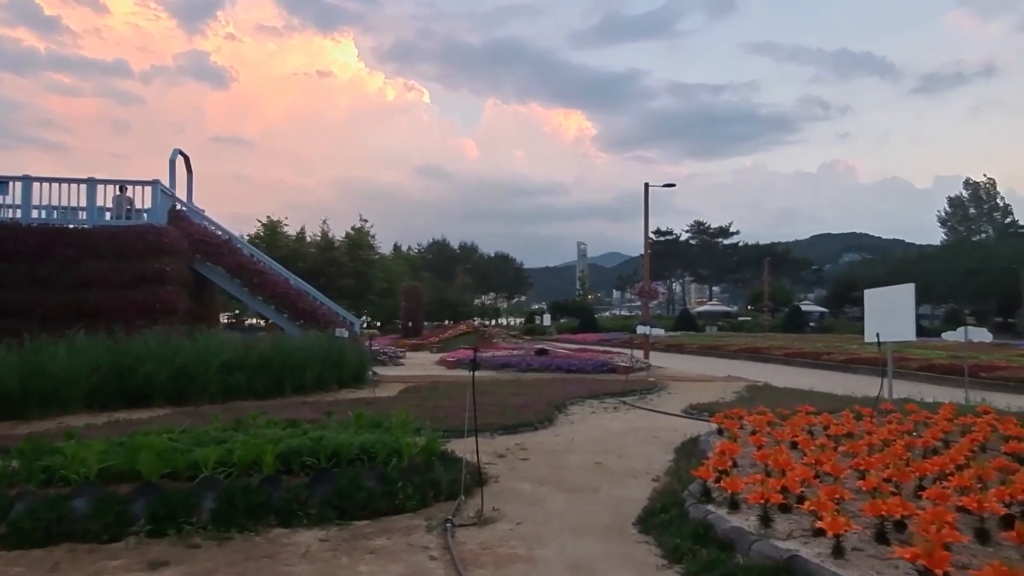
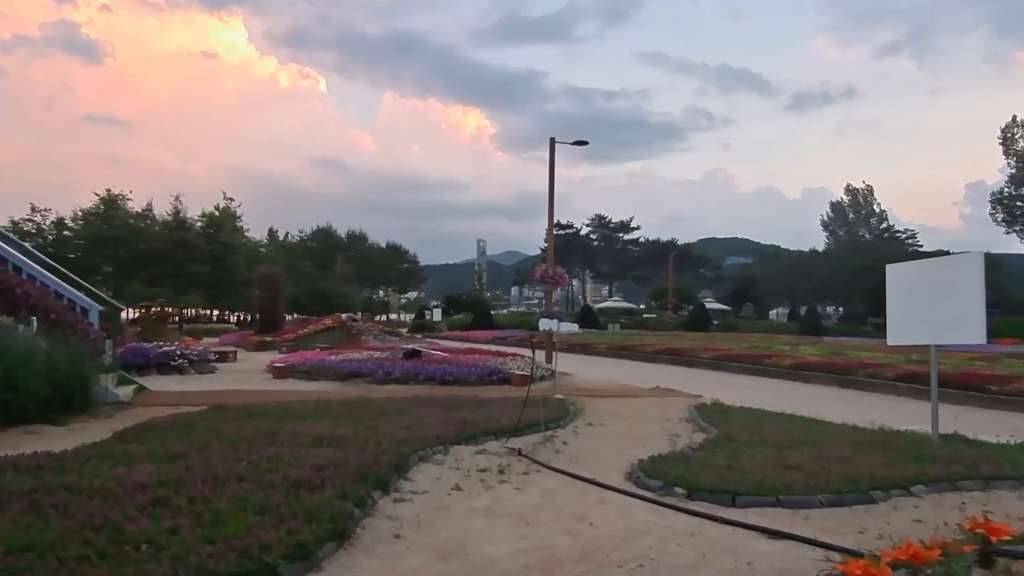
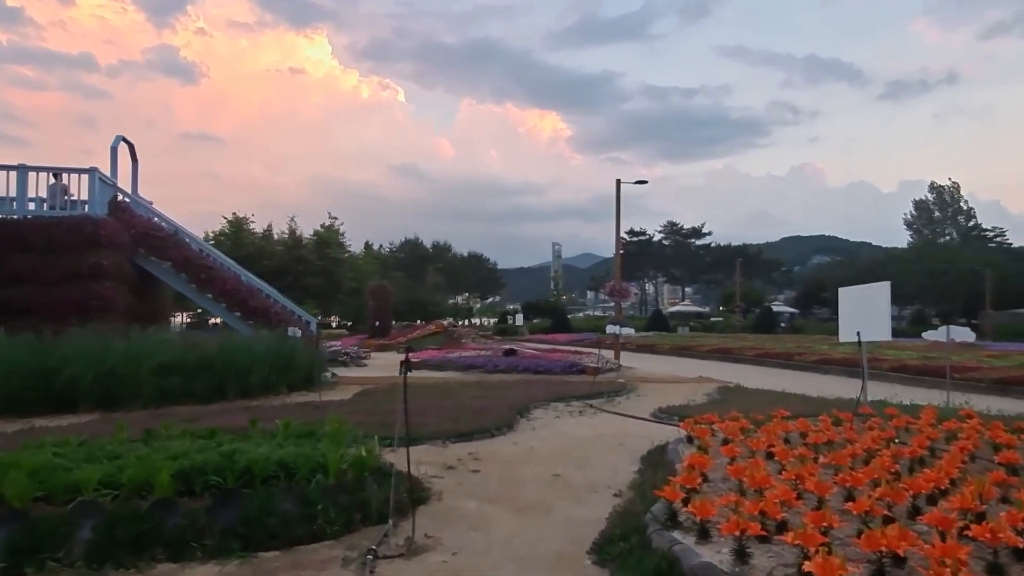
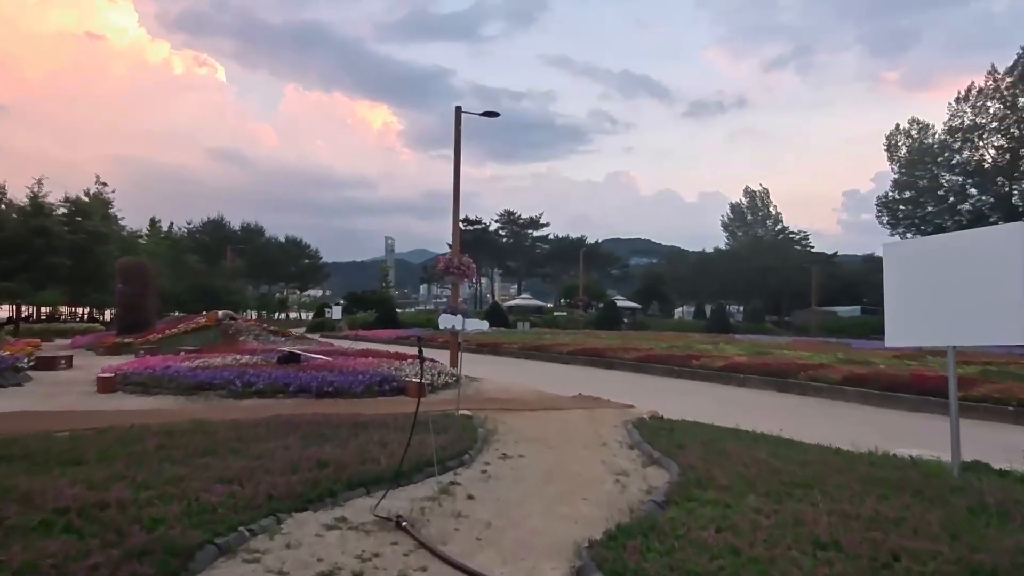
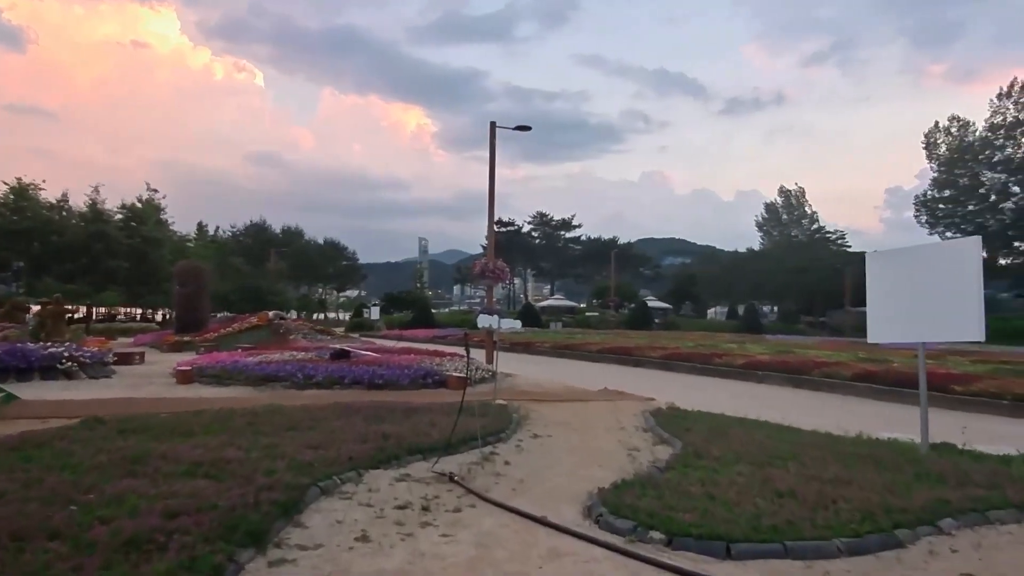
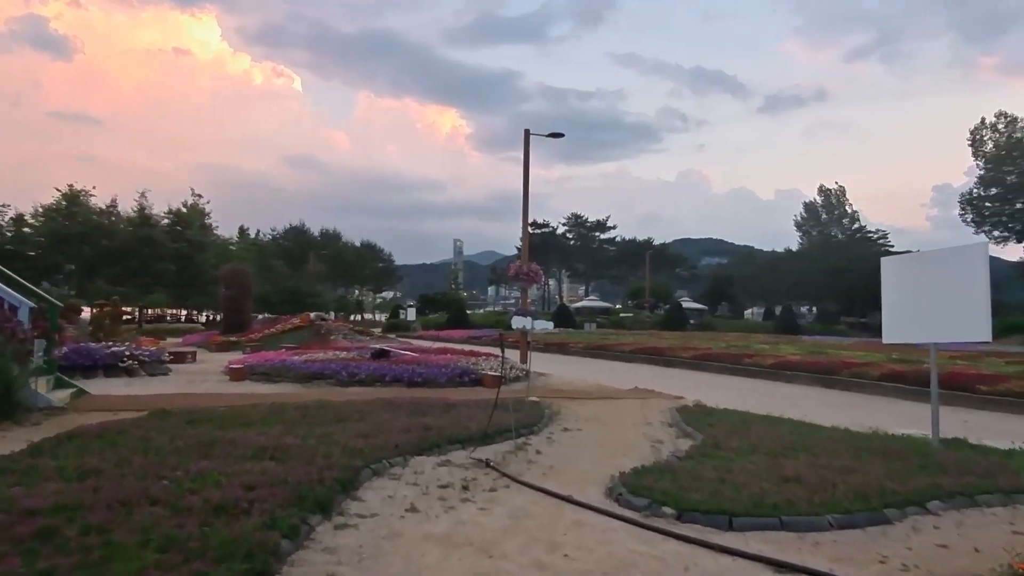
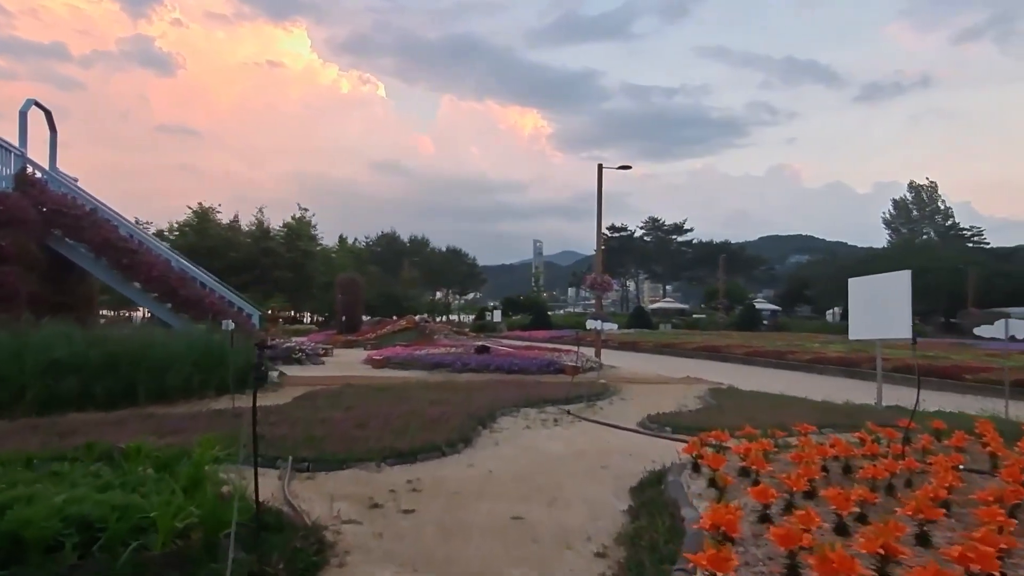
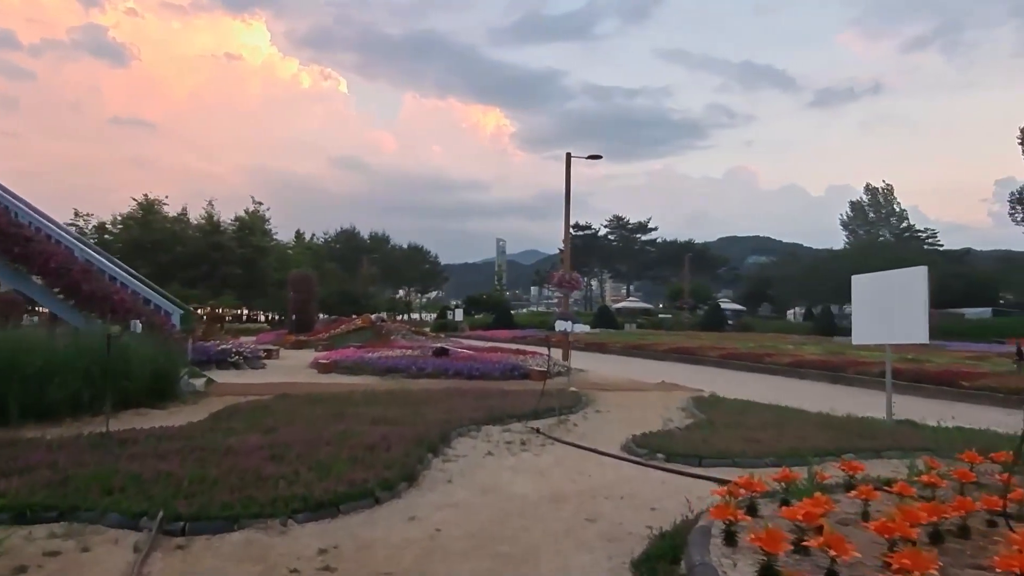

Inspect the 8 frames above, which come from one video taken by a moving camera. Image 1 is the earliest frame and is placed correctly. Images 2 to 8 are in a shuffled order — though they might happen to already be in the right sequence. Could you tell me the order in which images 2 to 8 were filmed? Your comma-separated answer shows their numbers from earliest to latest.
3, 7, 8, 2, 6, 5, 4
